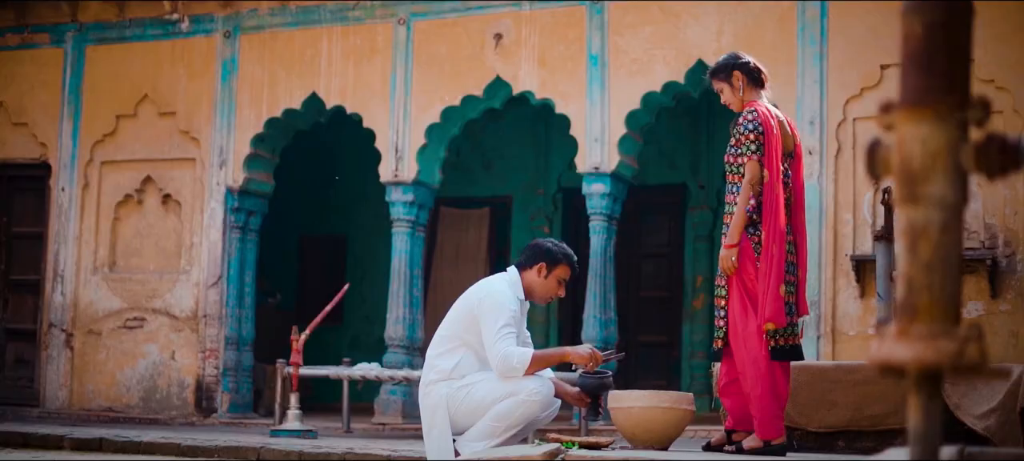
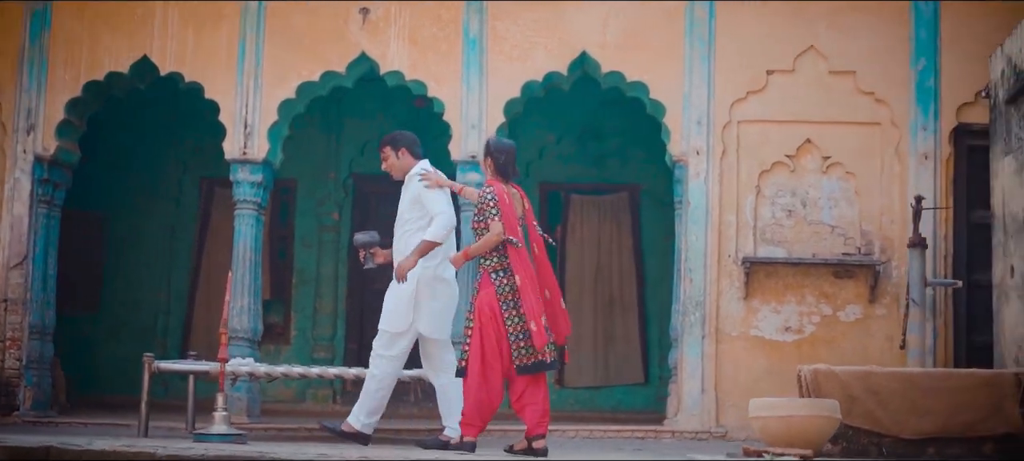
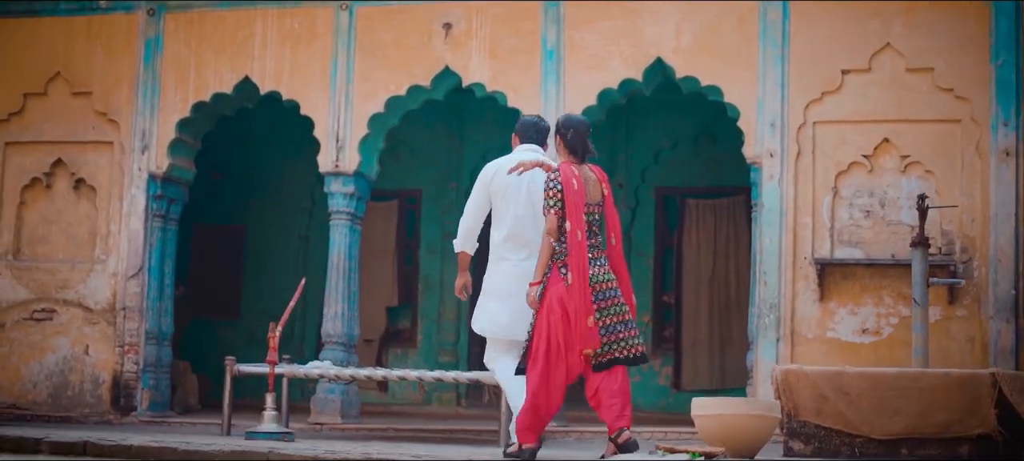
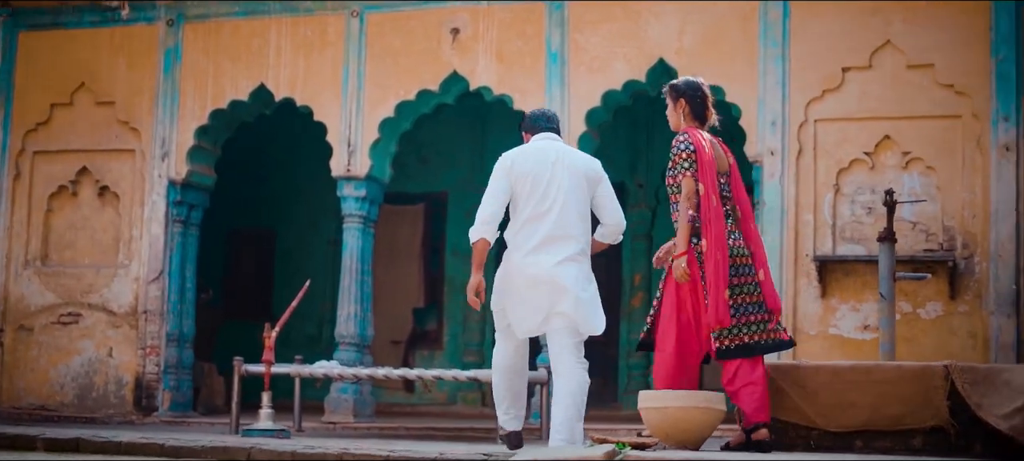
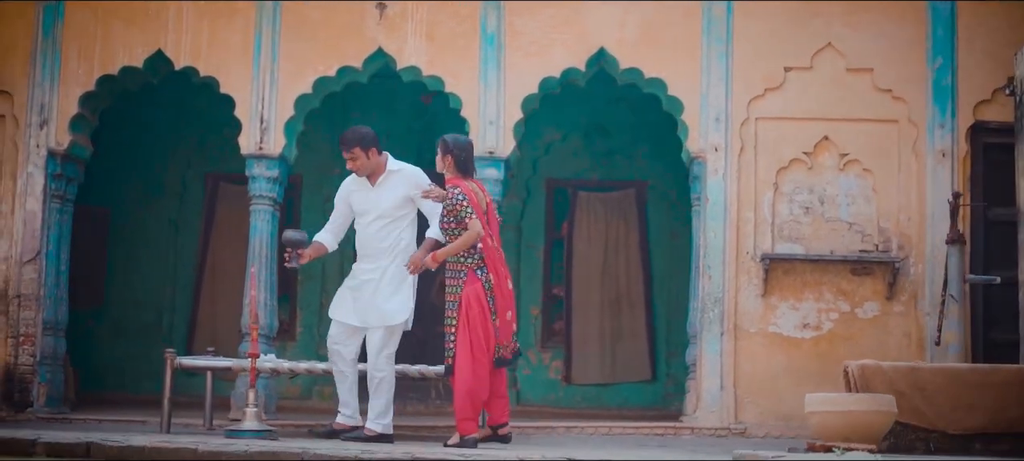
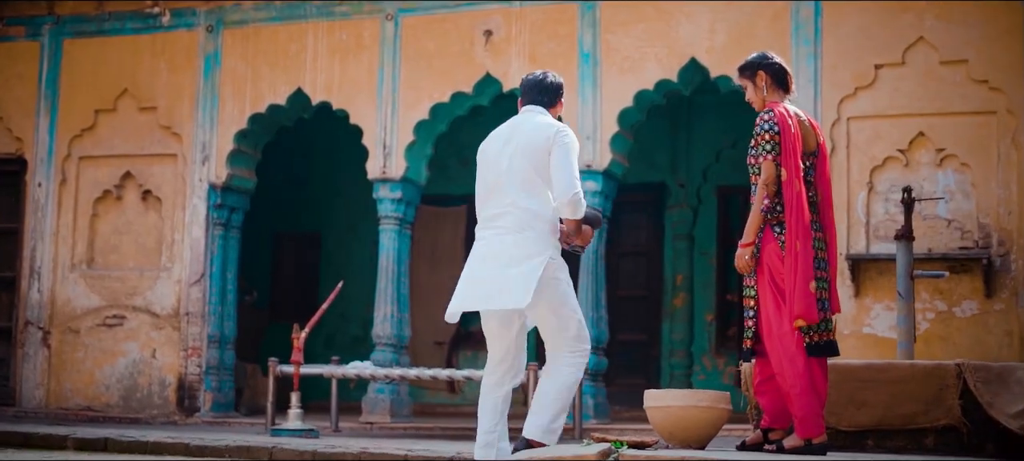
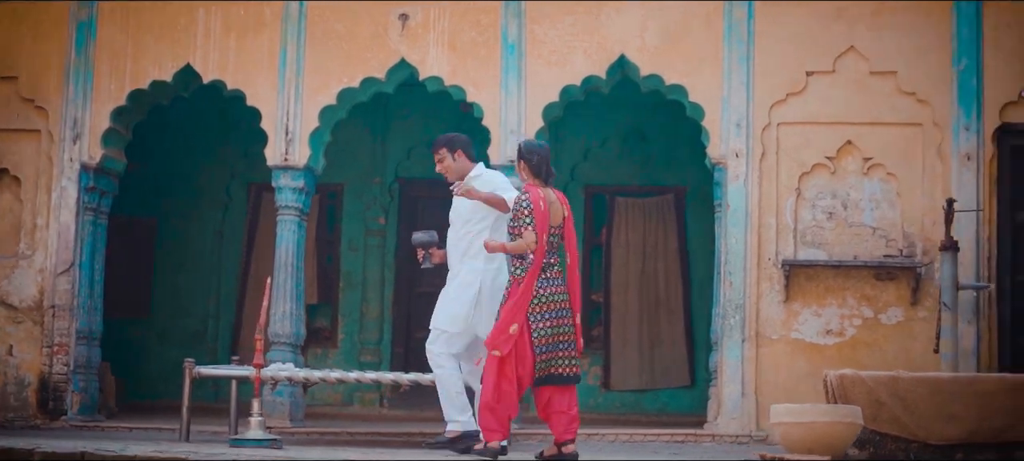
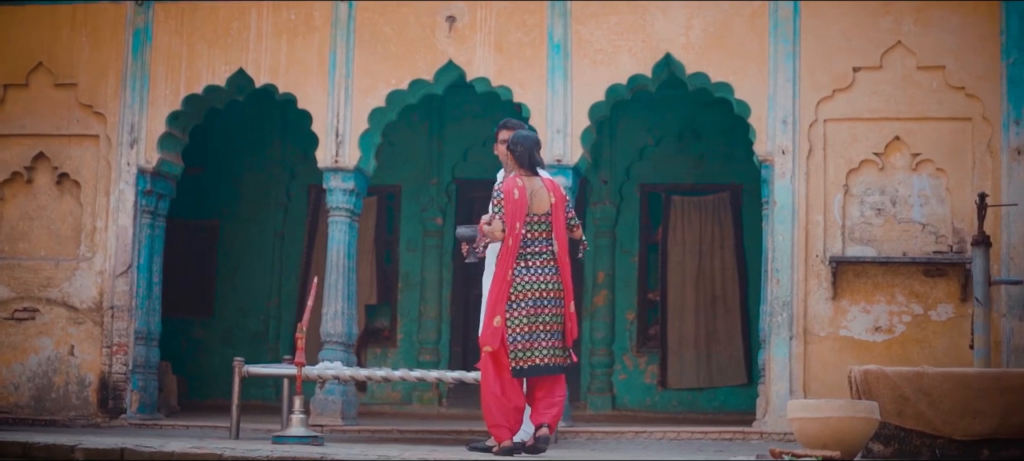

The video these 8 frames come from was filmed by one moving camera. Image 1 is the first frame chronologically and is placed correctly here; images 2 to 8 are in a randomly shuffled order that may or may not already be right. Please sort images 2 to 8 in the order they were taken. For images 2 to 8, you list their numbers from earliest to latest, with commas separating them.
6, 4, 3, 8, 7, 2, 5
